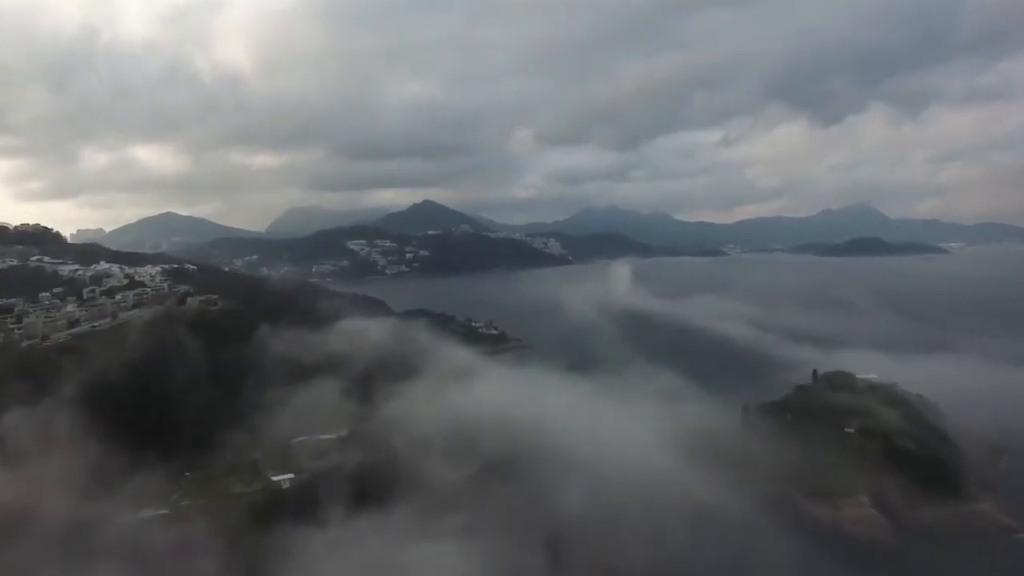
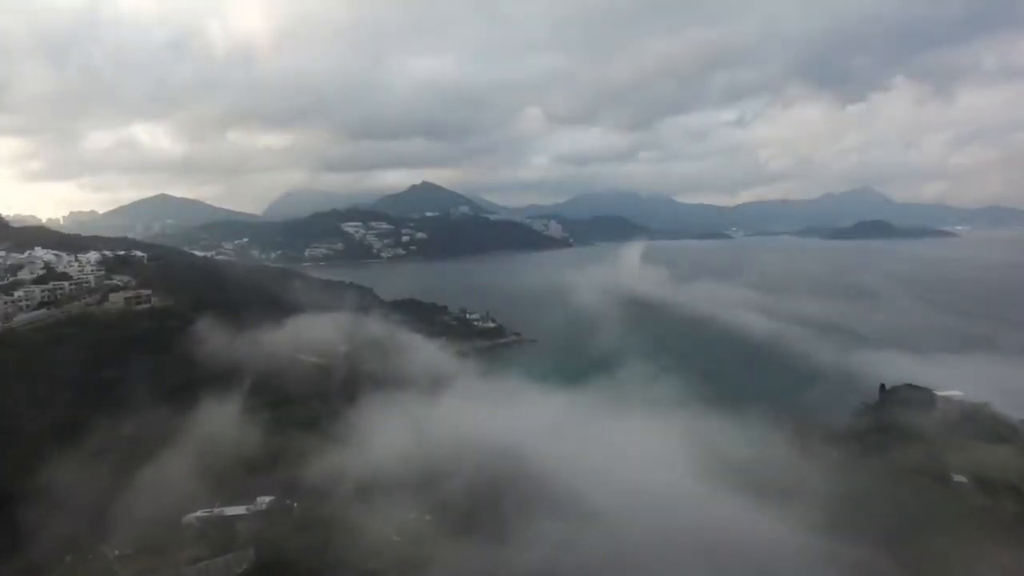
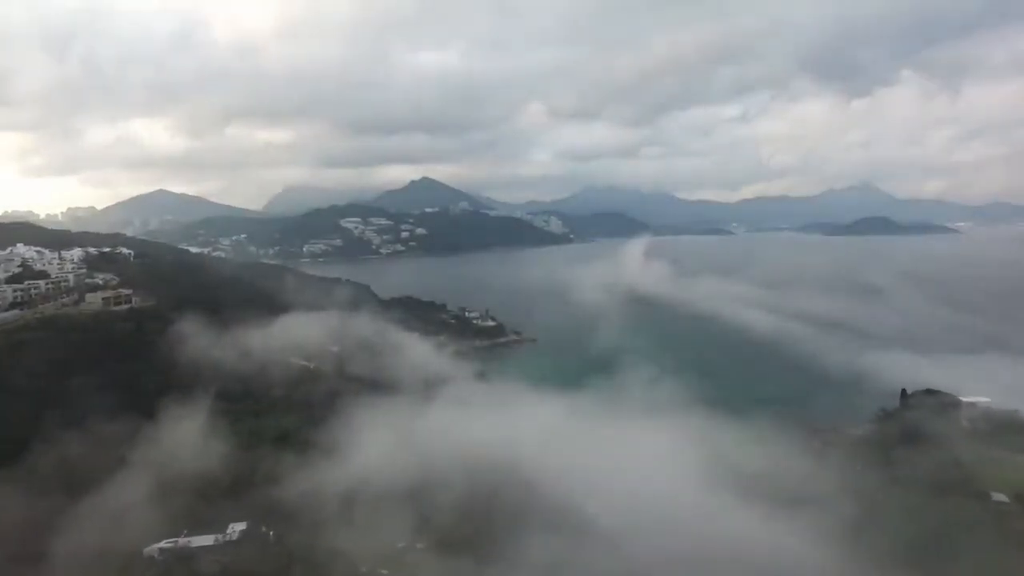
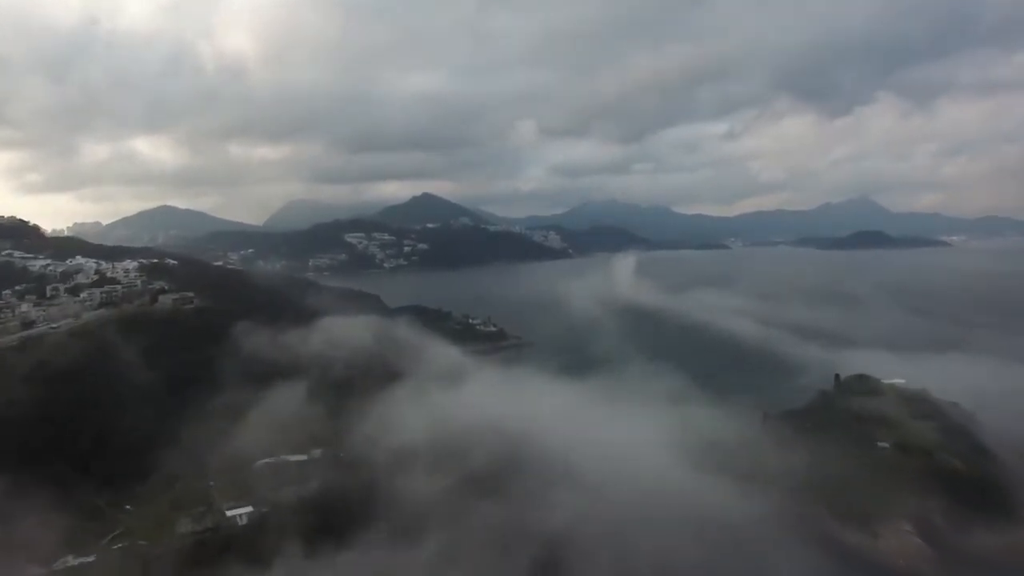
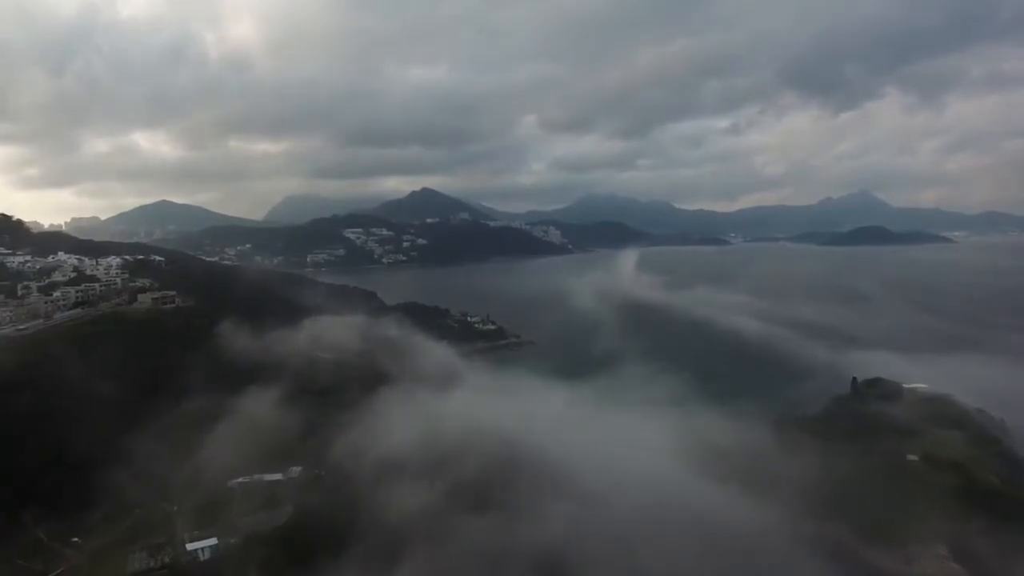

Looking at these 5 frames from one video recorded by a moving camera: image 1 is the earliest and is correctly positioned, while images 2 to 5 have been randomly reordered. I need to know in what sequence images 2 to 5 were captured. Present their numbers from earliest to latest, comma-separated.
4, 5, 2, 3
